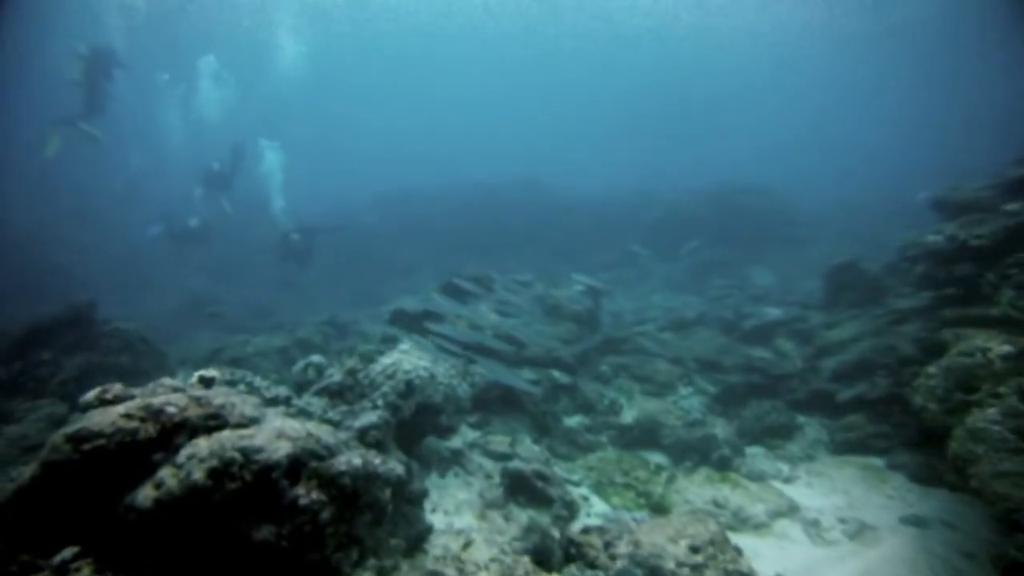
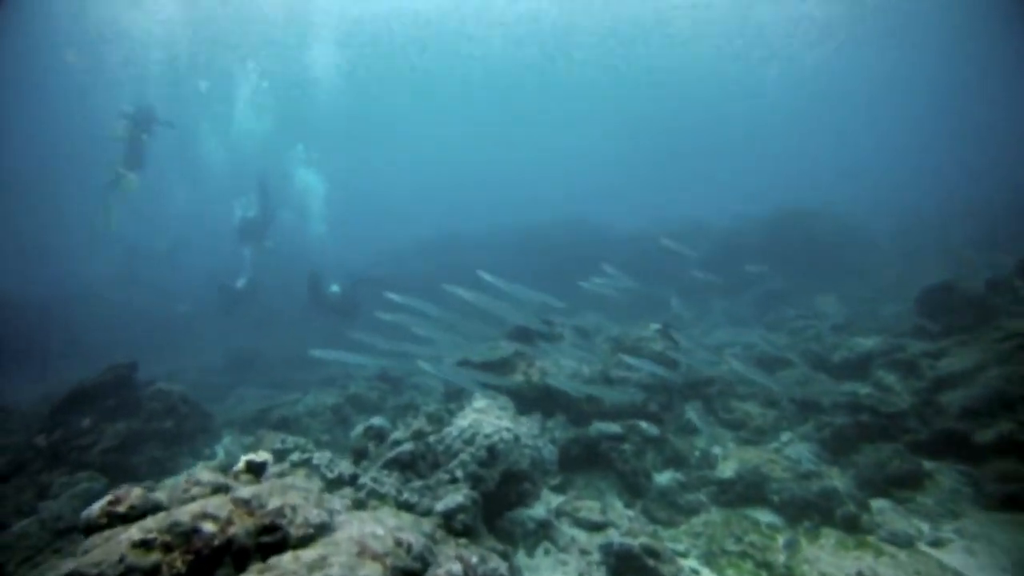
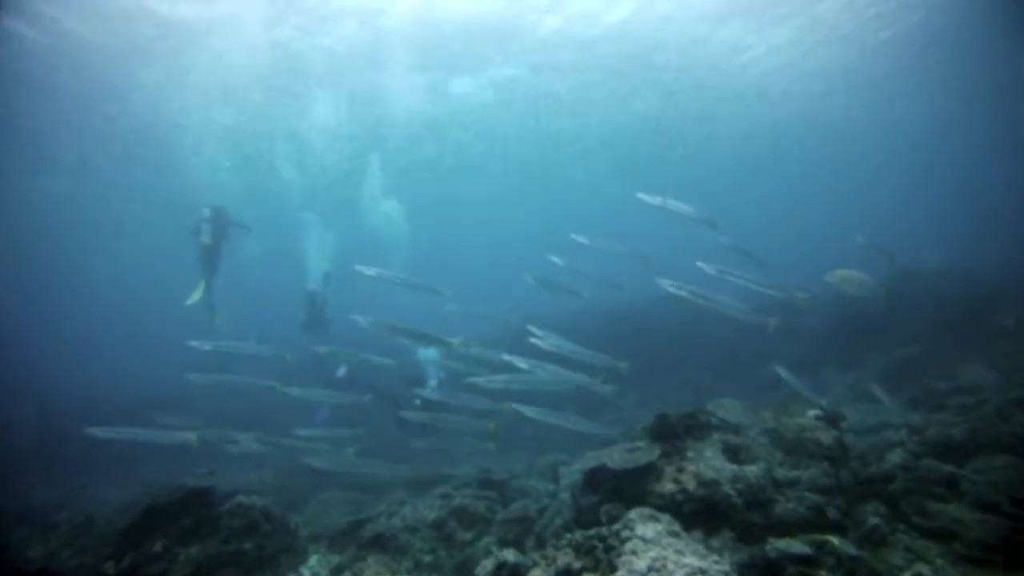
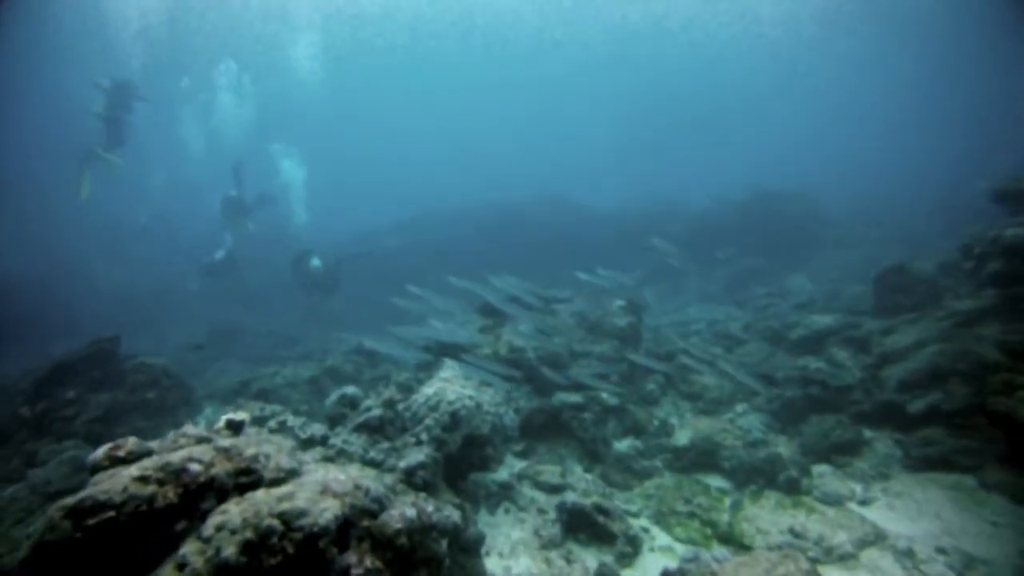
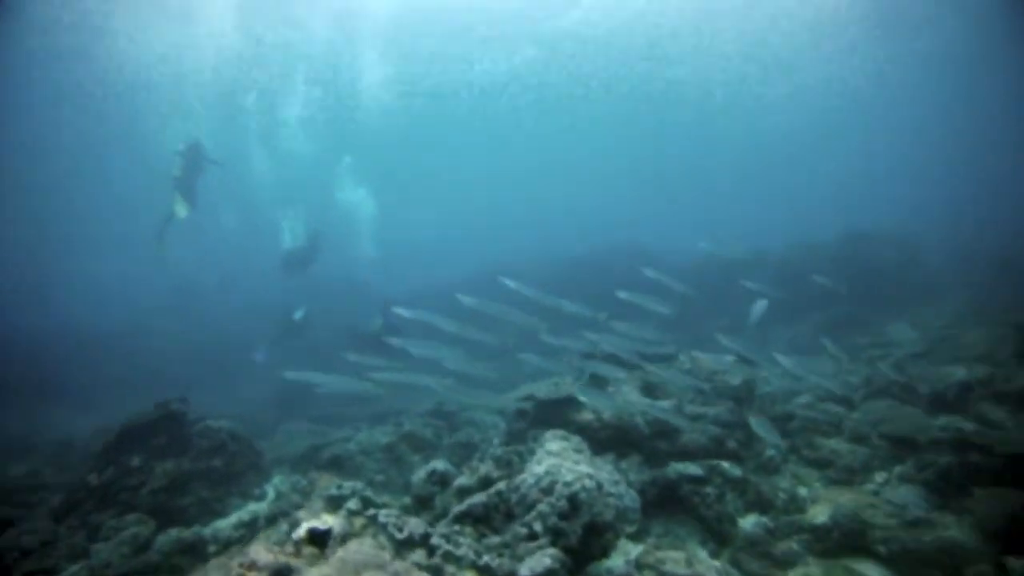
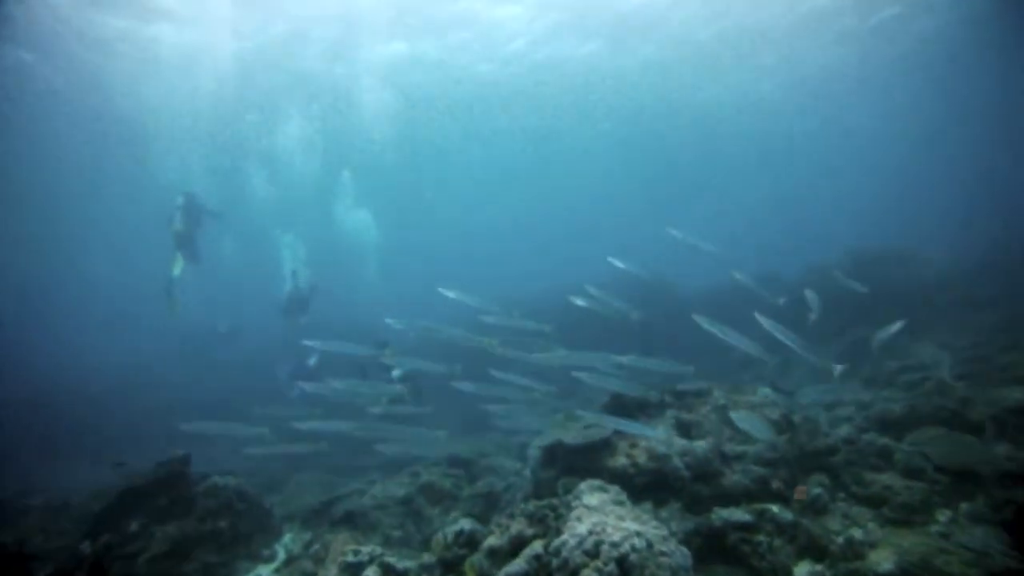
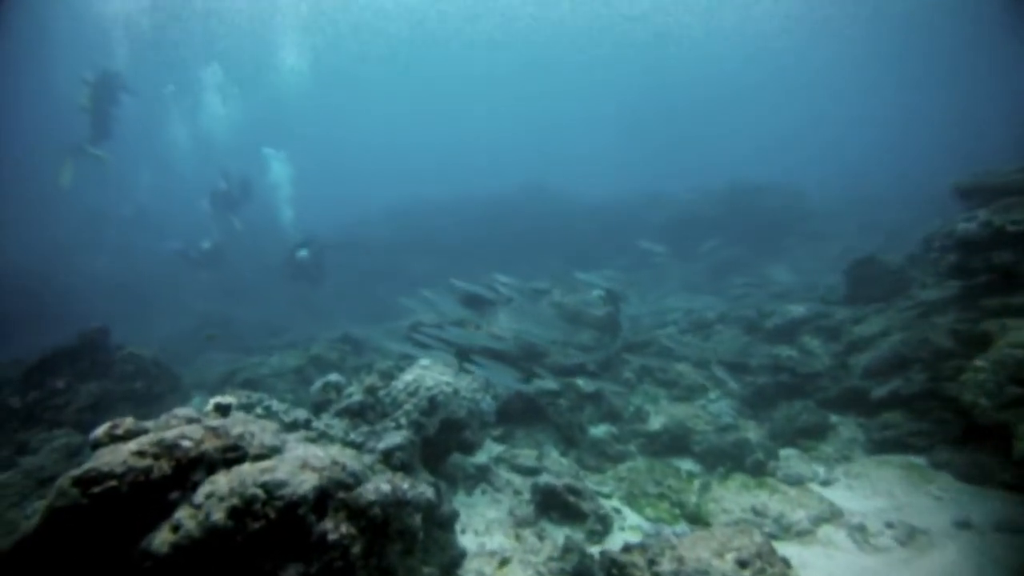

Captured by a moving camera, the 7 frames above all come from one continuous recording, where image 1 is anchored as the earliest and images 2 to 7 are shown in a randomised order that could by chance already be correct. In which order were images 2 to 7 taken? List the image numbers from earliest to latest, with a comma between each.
7, 4, 2, 5, 6, 3
